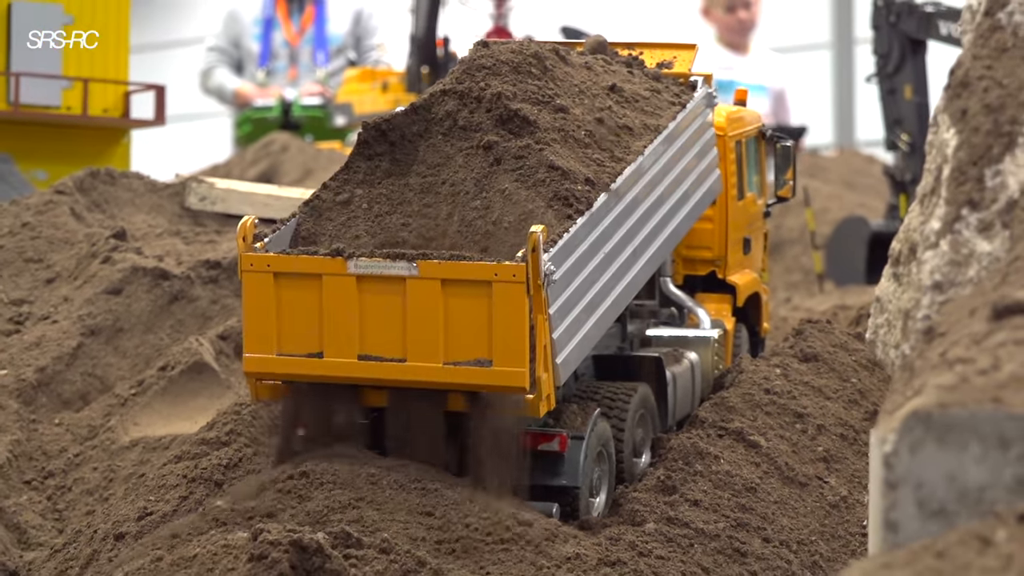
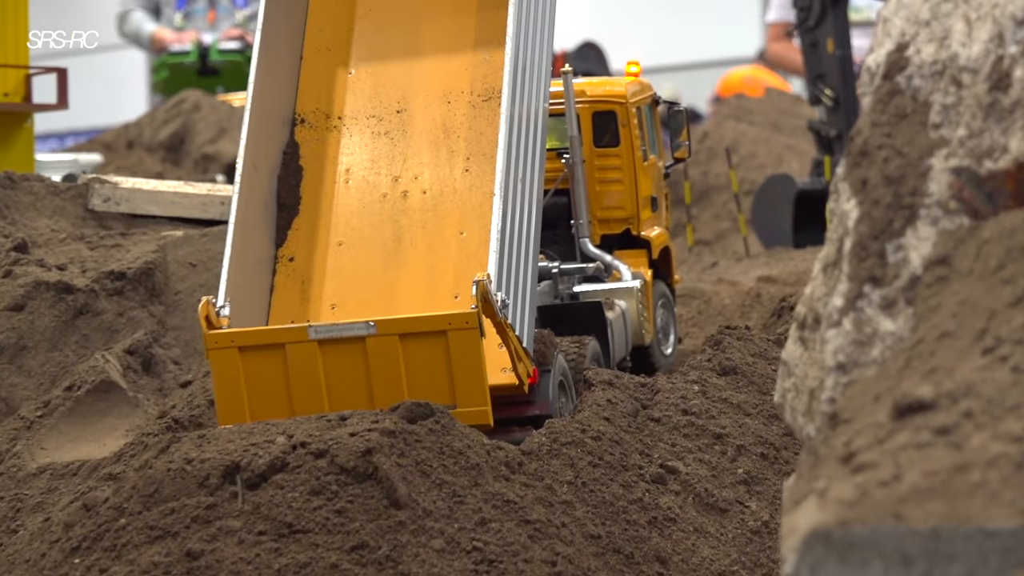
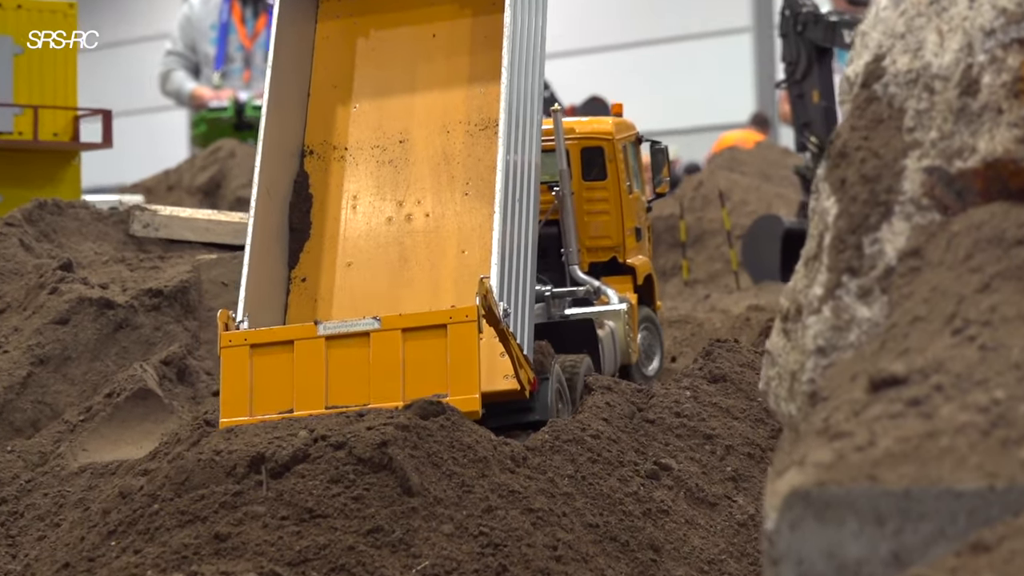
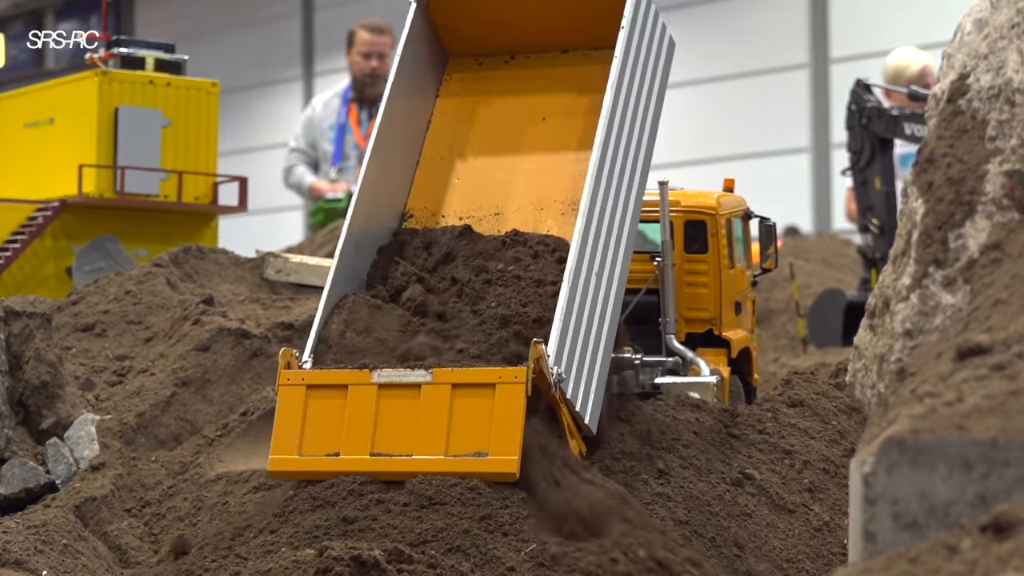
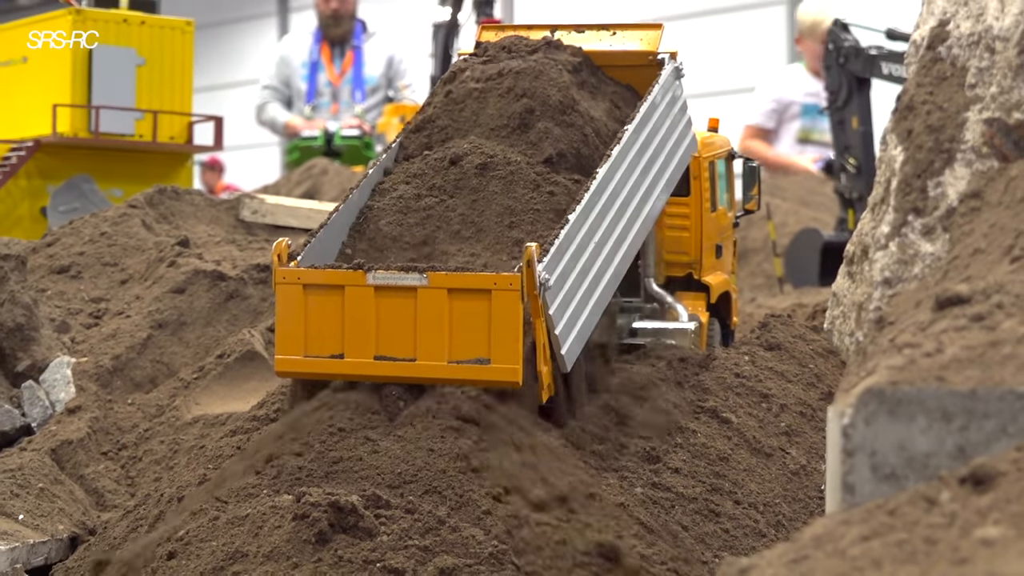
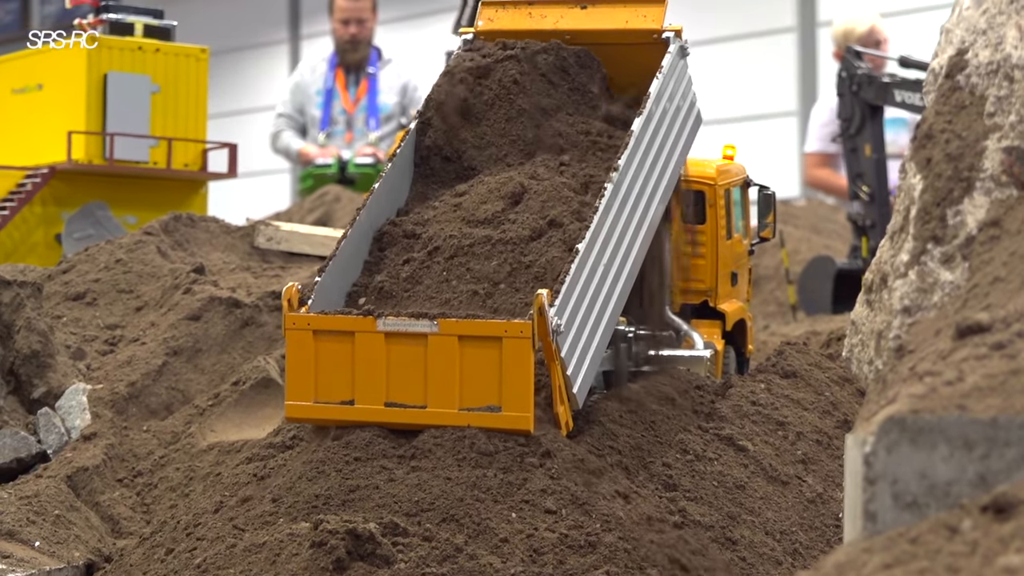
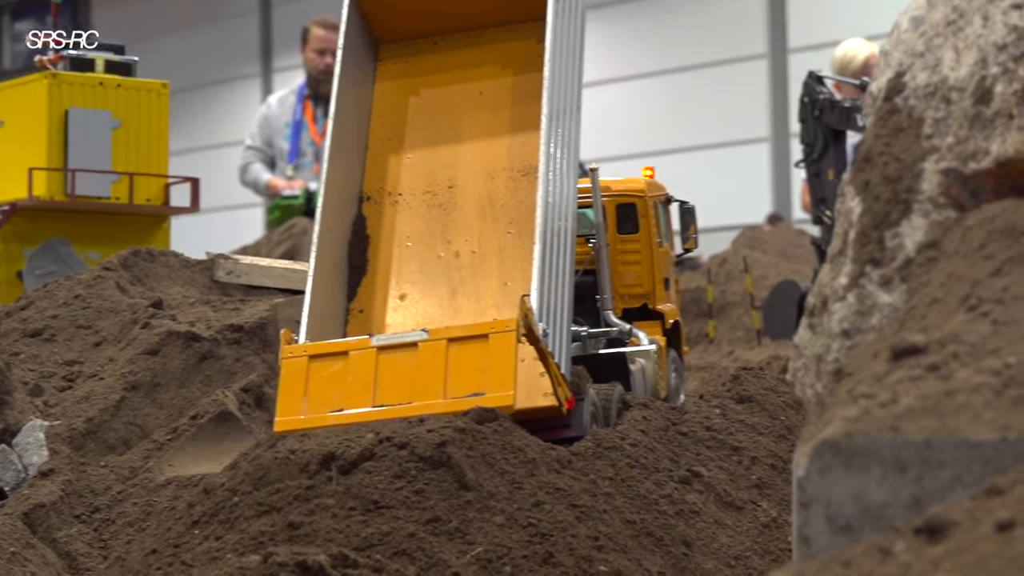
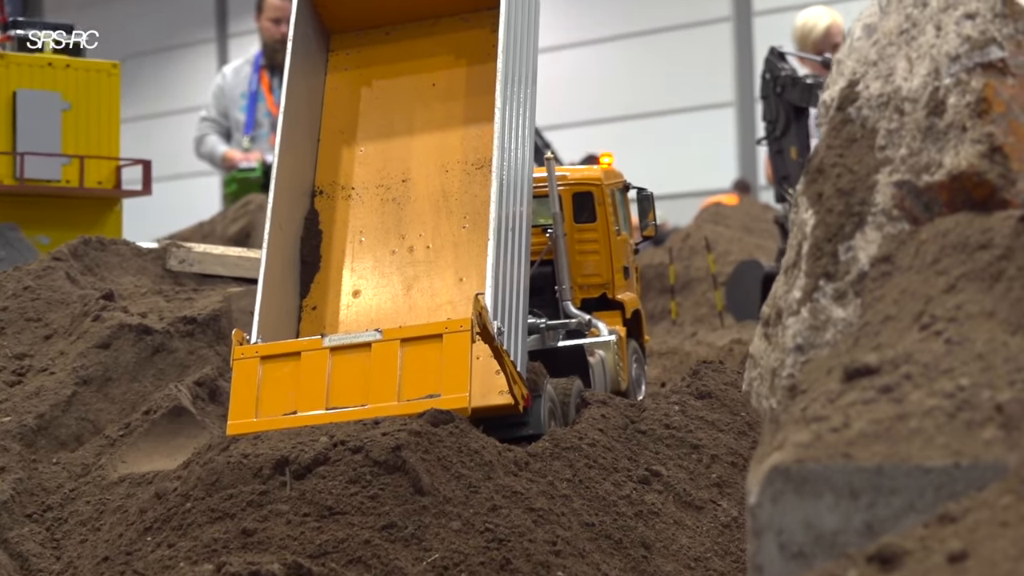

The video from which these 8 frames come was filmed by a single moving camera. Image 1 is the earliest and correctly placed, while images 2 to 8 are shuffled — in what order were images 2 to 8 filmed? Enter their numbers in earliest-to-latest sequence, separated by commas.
5, 6, 4, 7, 8, 3, 2
